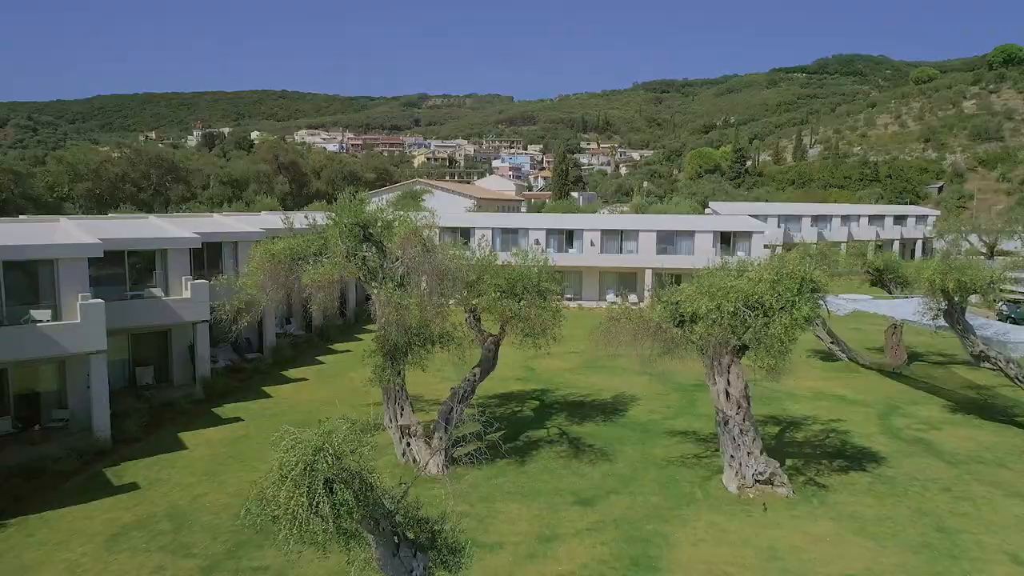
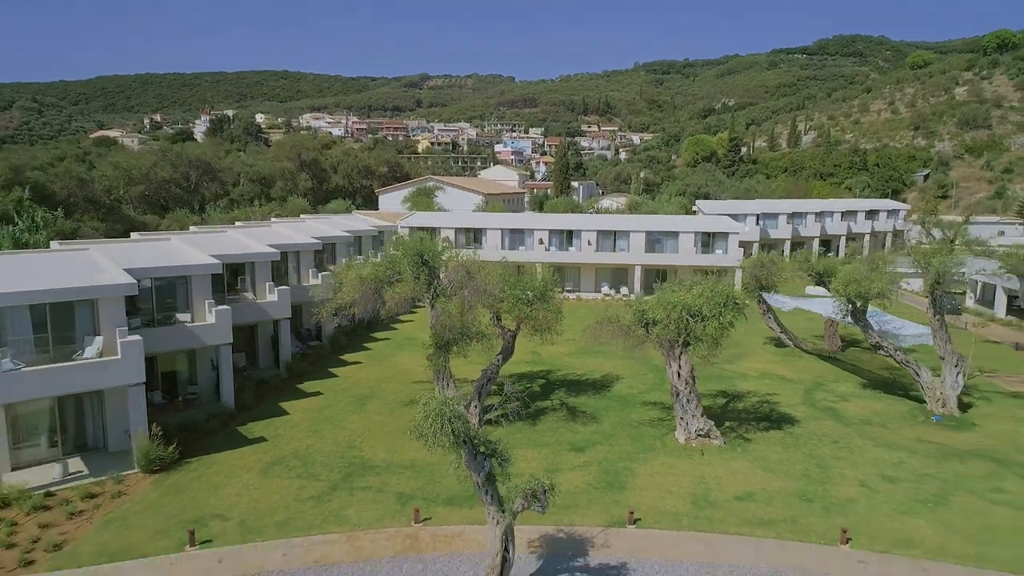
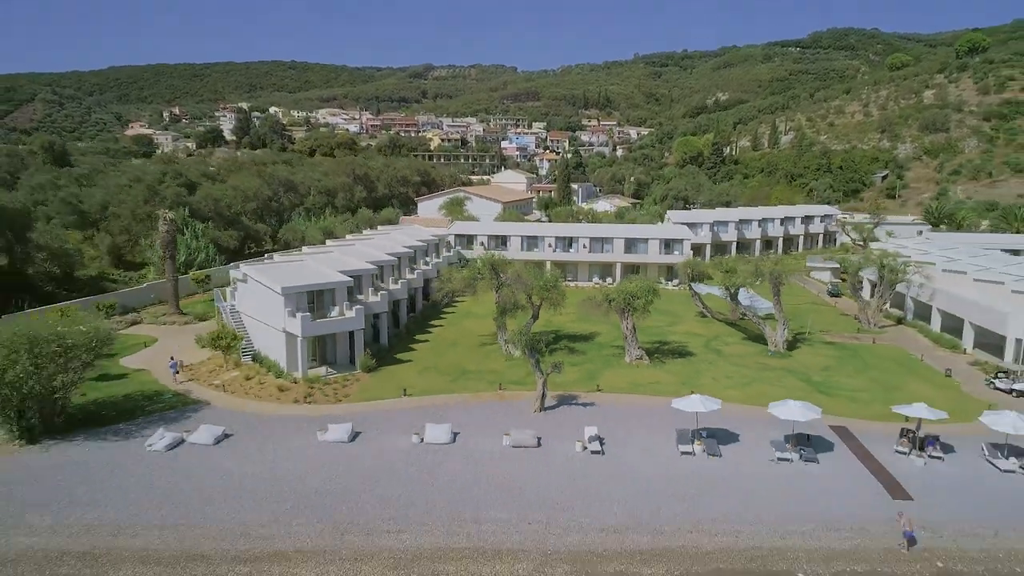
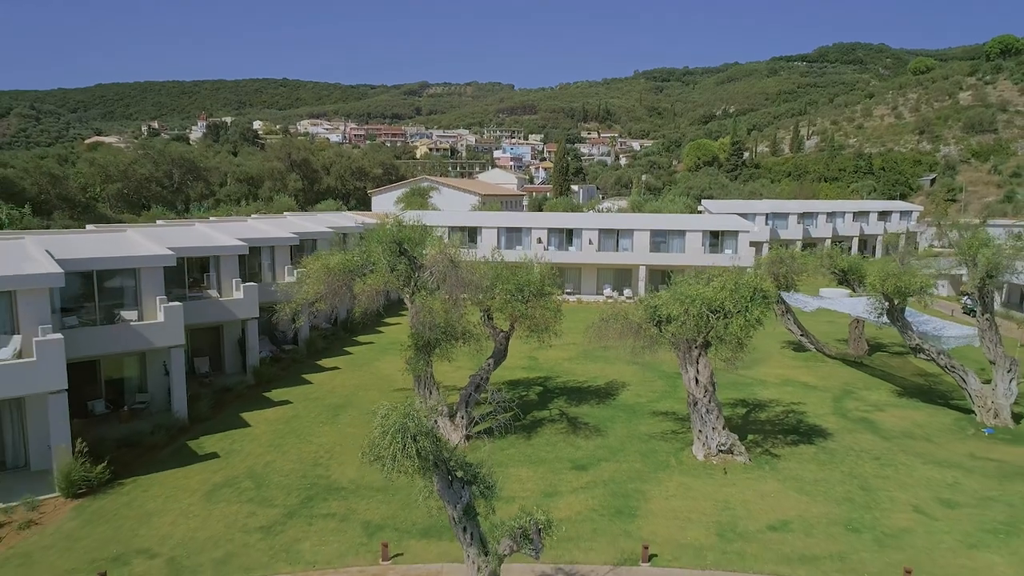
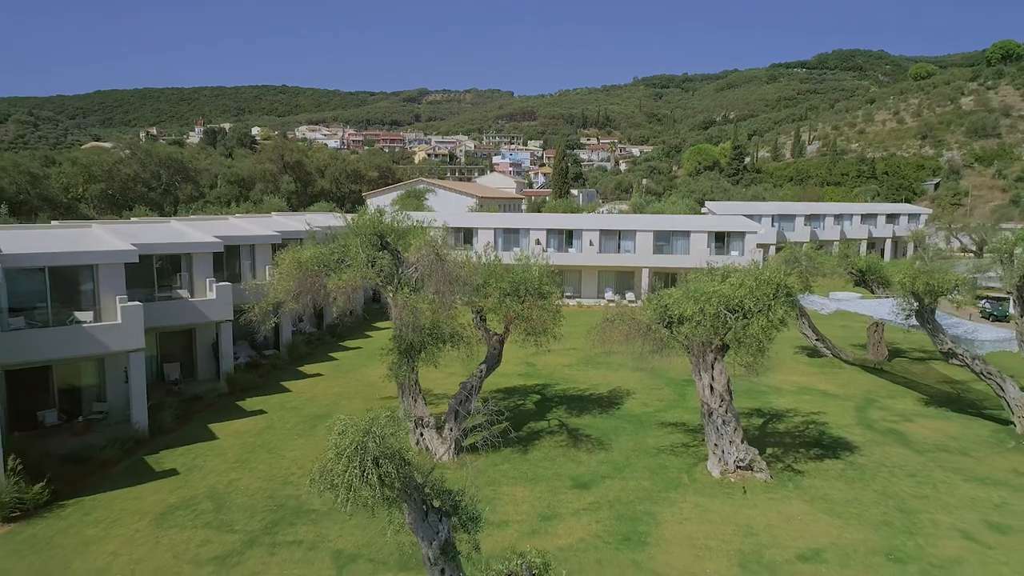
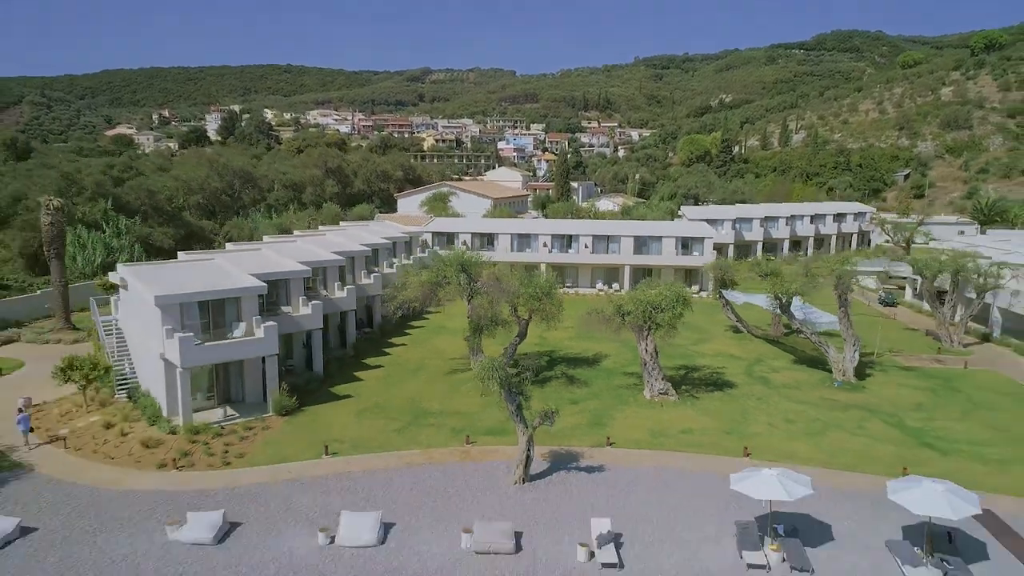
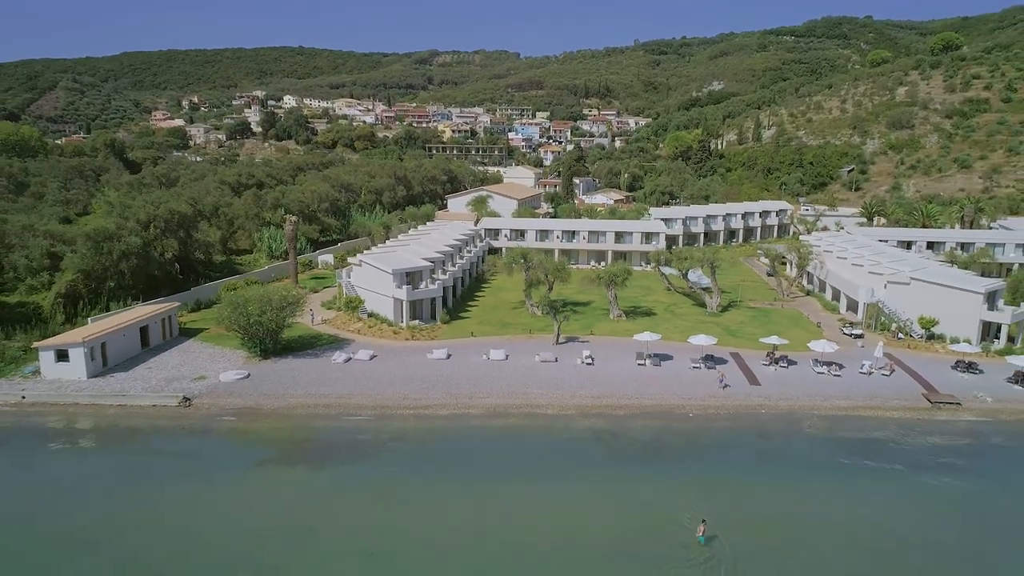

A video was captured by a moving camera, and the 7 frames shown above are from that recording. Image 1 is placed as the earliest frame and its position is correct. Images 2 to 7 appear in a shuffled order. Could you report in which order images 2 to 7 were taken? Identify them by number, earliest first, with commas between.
5, 4, 2, 6, 3, 7
